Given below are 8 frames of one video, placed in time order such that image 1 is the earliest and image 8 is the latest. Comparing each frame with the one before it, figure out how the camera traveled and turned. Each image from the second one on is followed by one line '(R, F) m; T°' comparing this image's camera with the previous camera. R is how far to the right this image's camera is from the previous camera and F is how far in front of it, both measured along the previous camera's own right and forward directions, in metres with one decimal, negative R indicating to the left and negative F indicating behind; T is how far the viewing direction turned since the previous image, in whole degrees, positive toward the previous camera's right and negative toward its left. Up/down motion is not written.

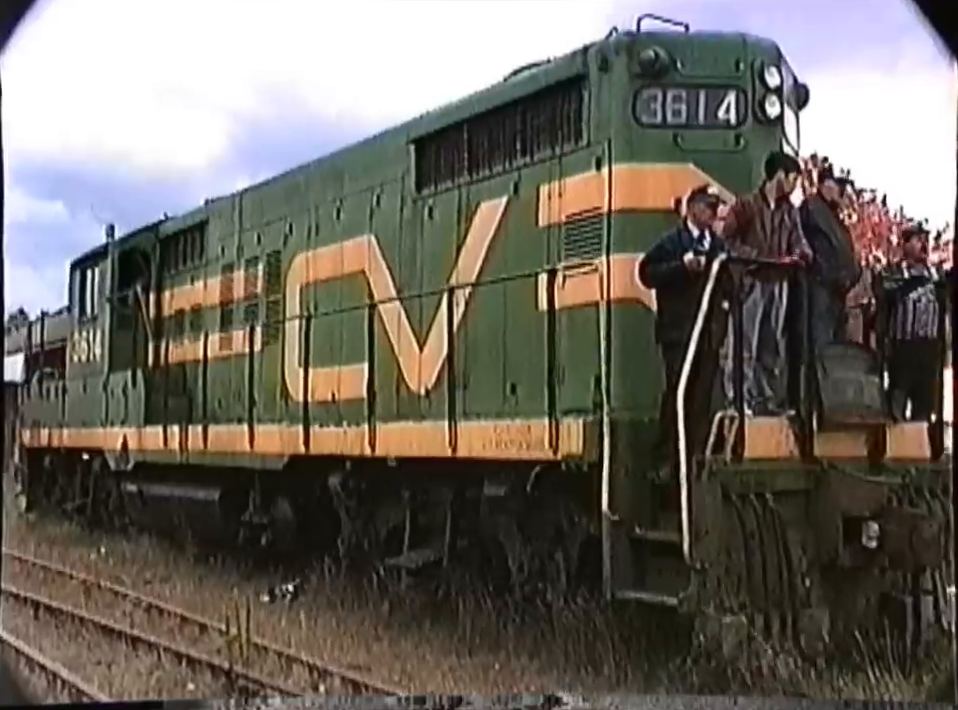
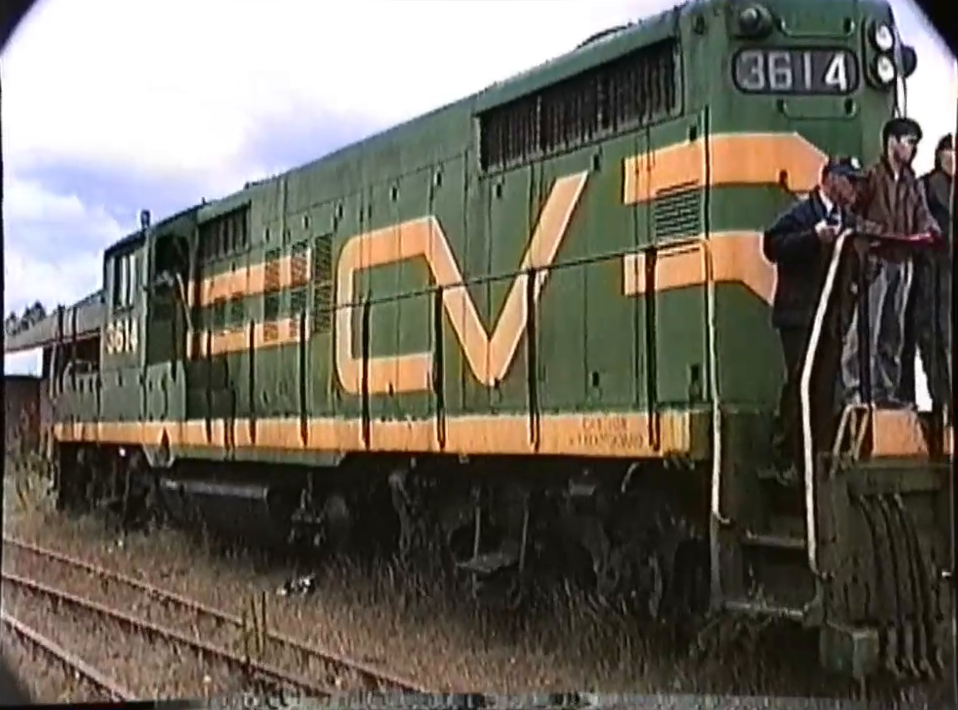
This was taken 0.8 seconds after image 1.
(-0.3, +0.3) m; -1°
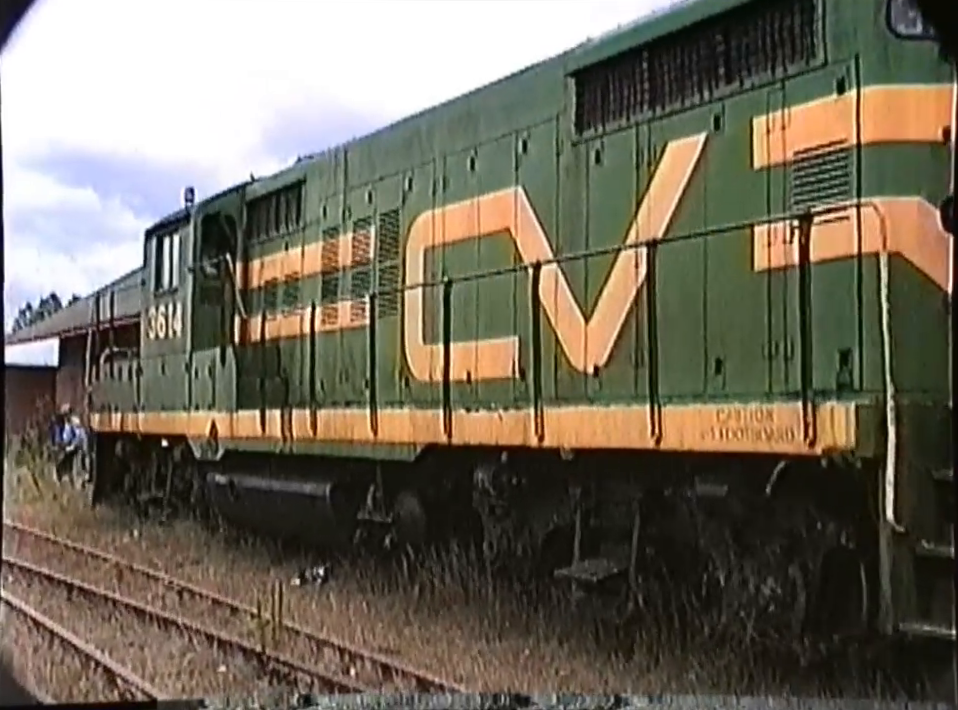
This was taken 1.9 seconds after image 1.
(-0.3, +0.4) m; -1°
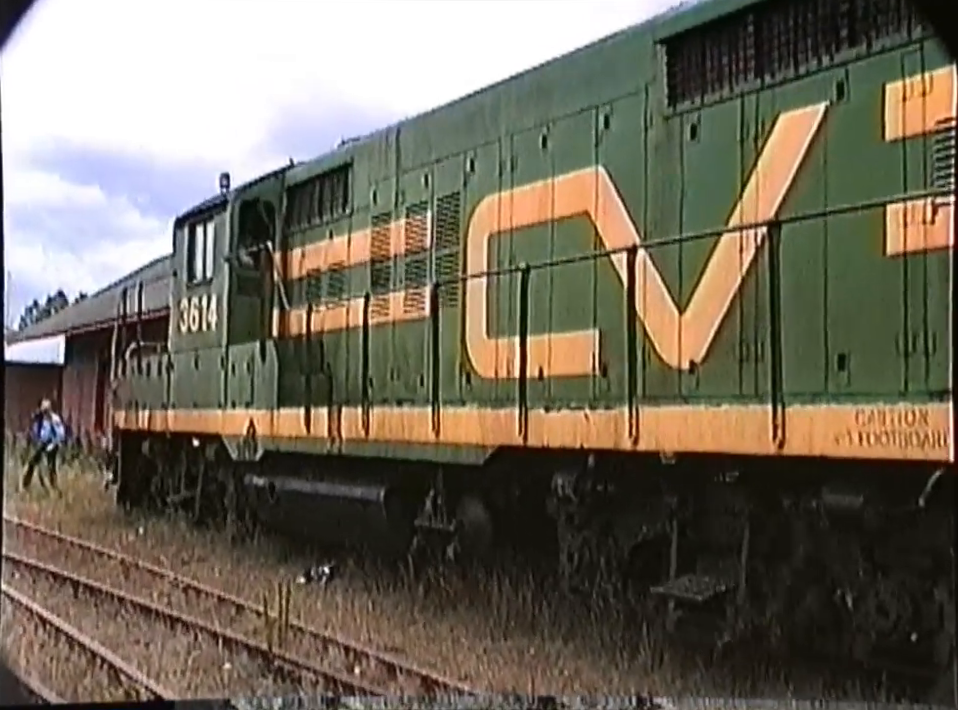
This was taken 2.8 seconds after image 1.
(-0.3, +0.4) m; 0°
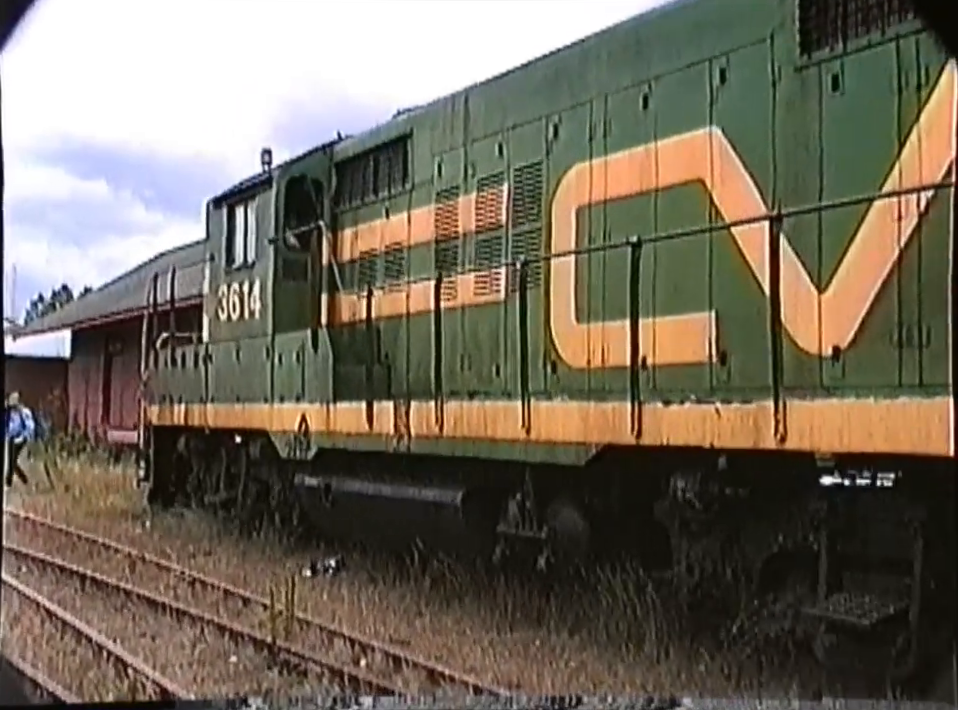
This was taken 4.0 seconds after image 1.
(-0.3, +0.4) m; 0°
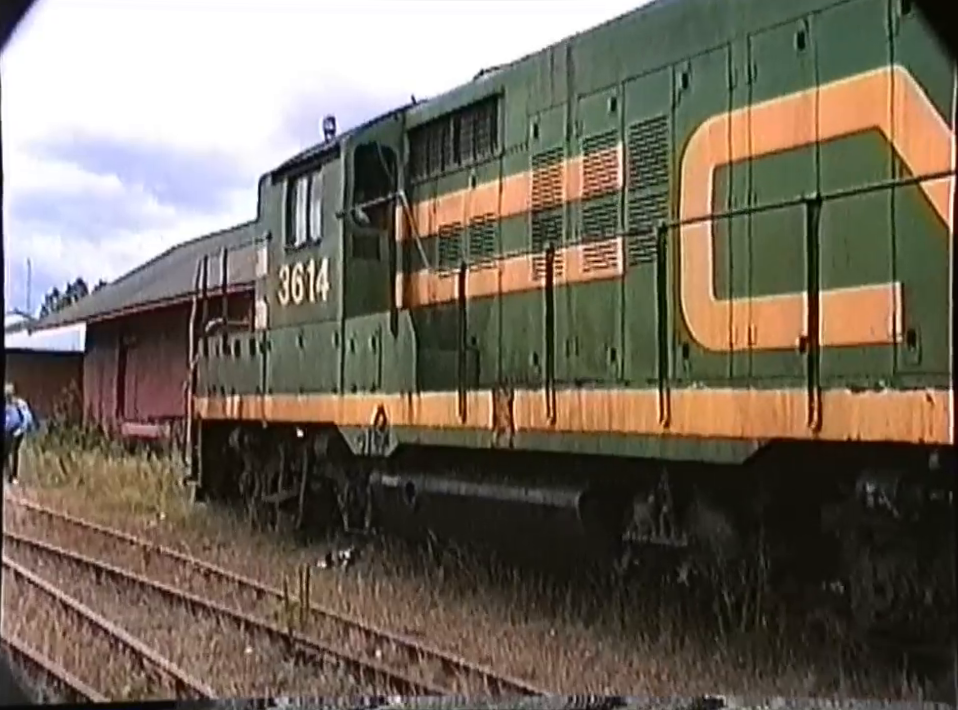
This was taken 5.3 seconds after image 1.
(-0.4, +0.5) m; -1°
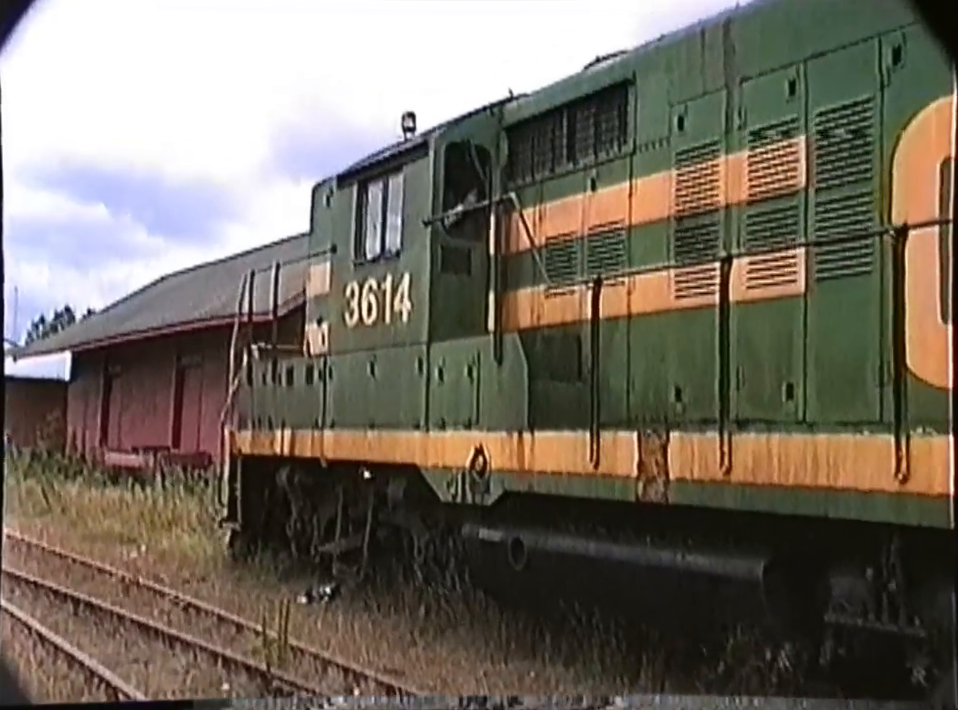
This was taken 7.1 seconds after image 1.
(-0.5, +0.7) m; +1°
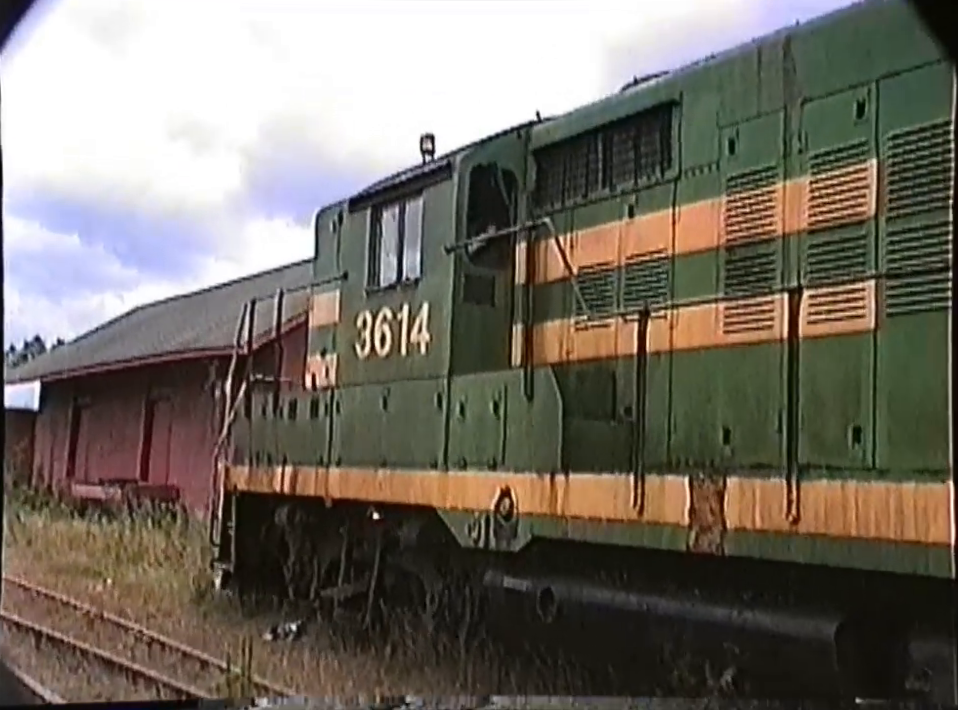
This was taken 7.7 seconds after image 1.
(-0.2, +0.3) m; +1°
